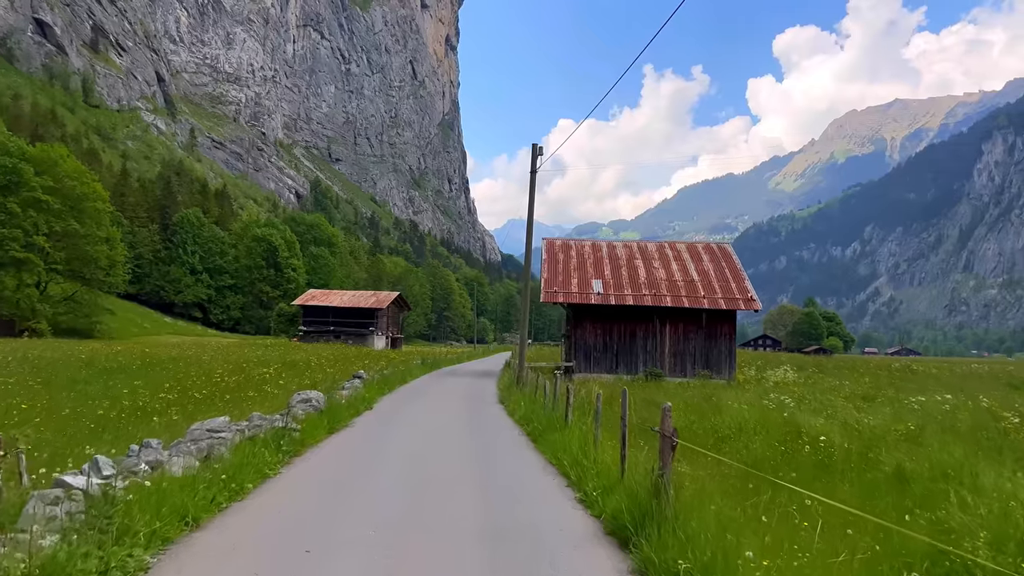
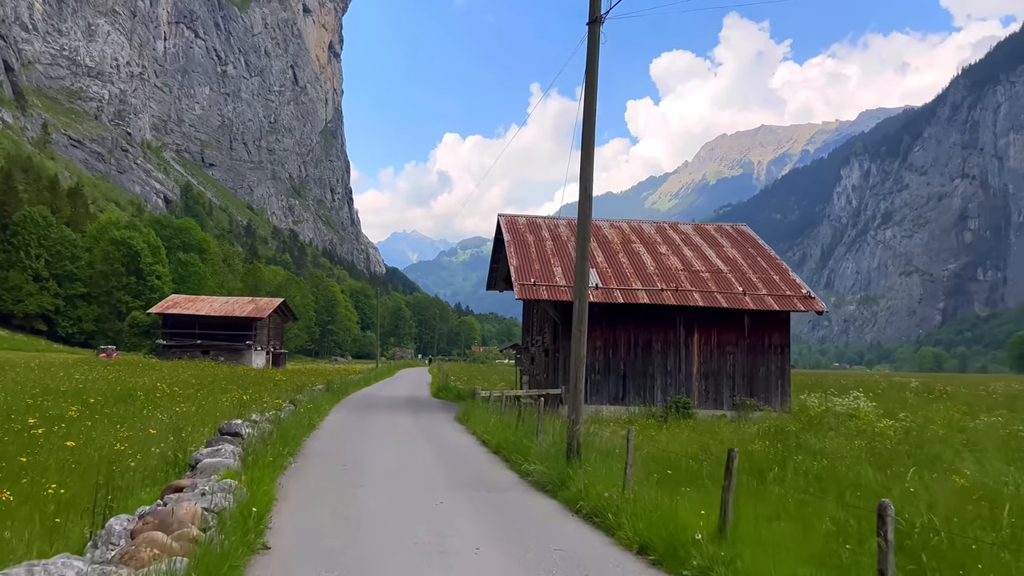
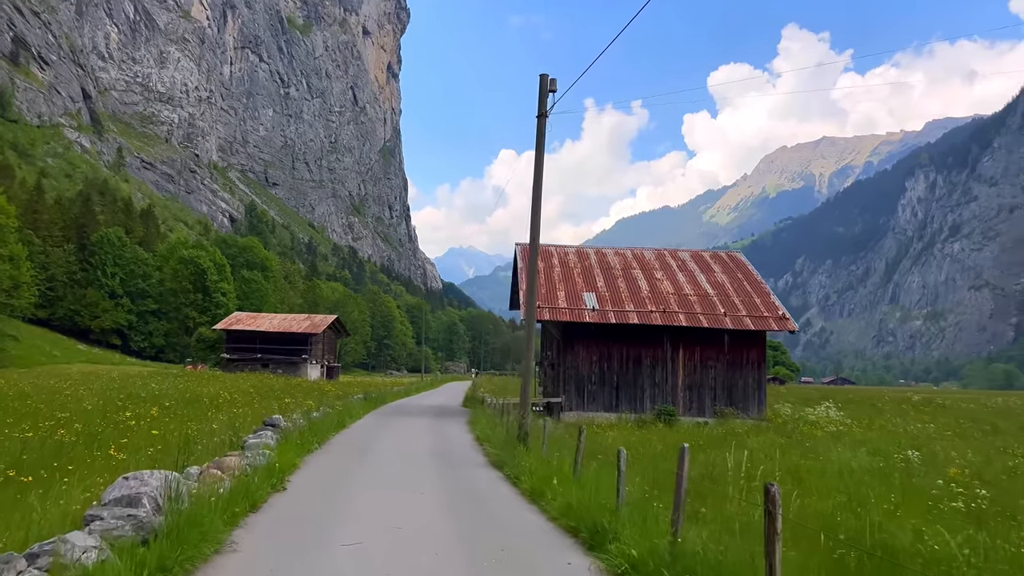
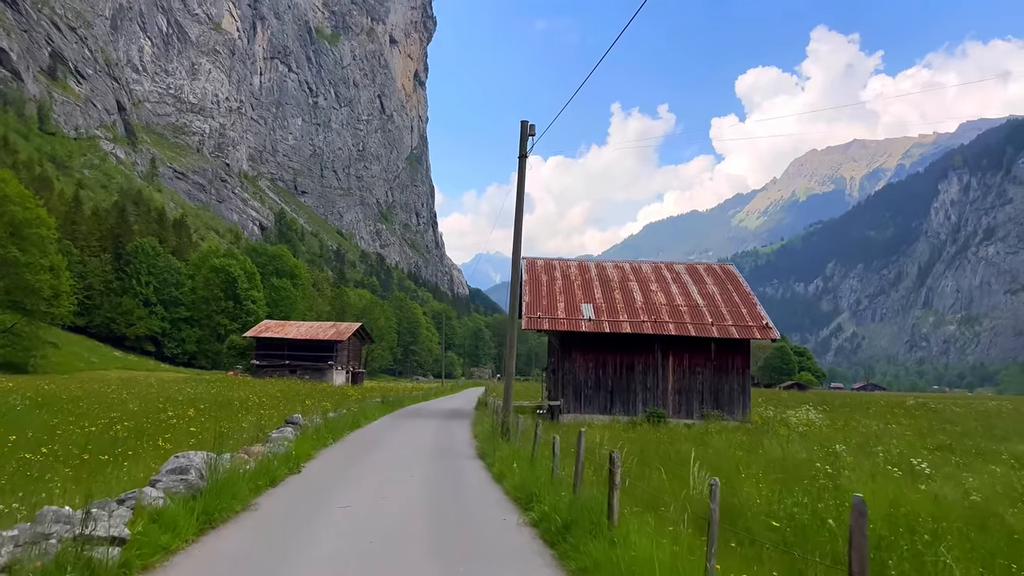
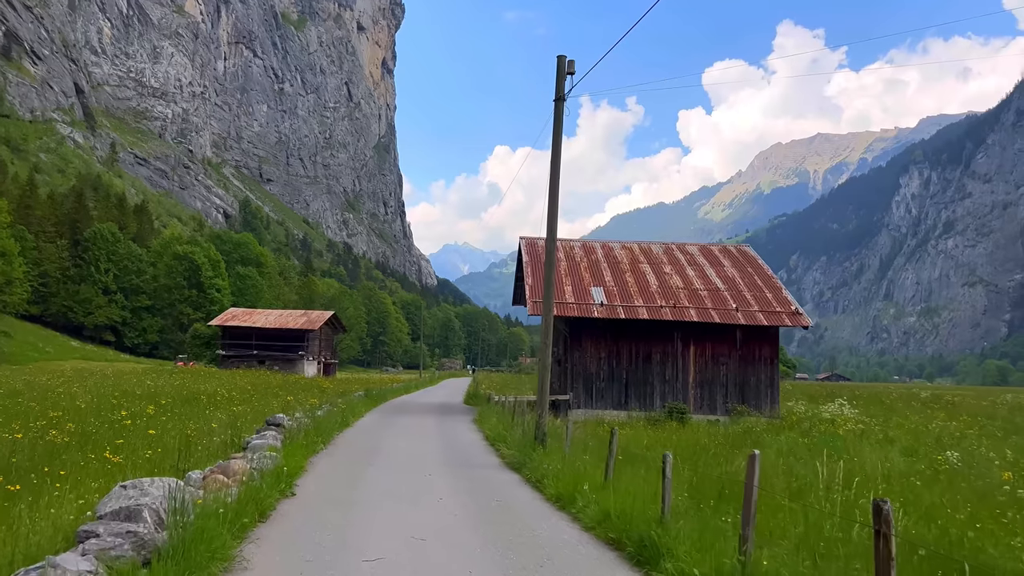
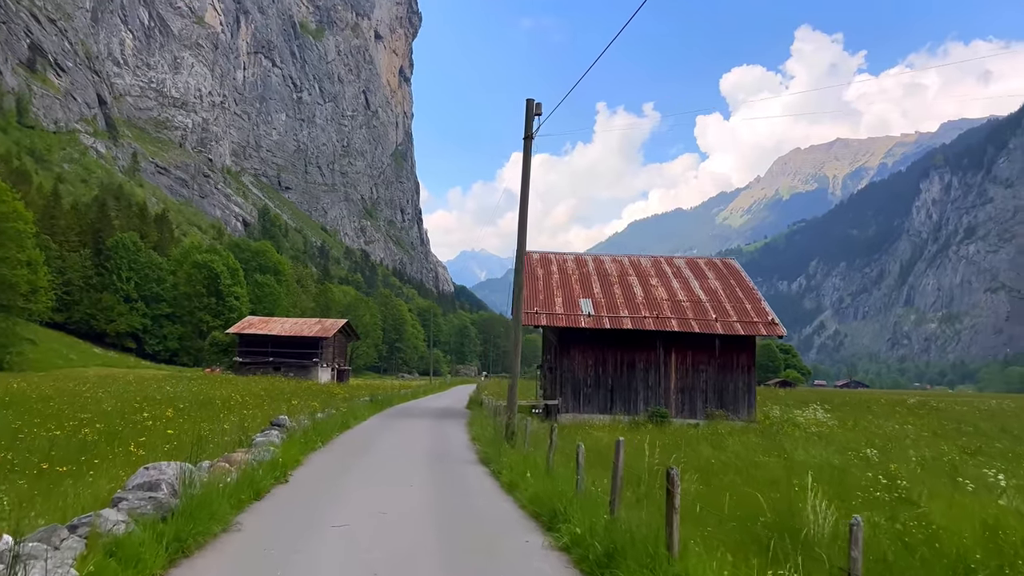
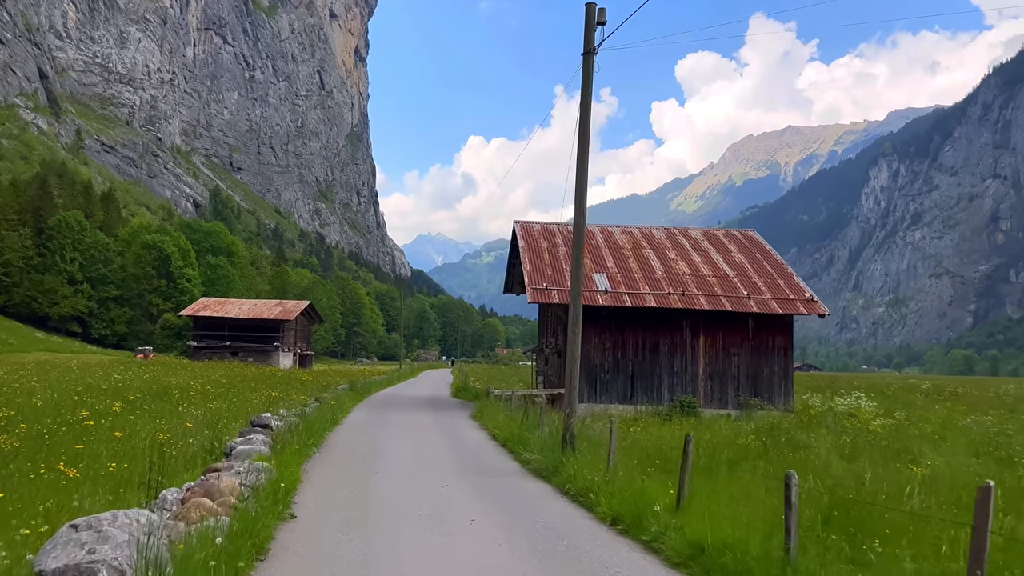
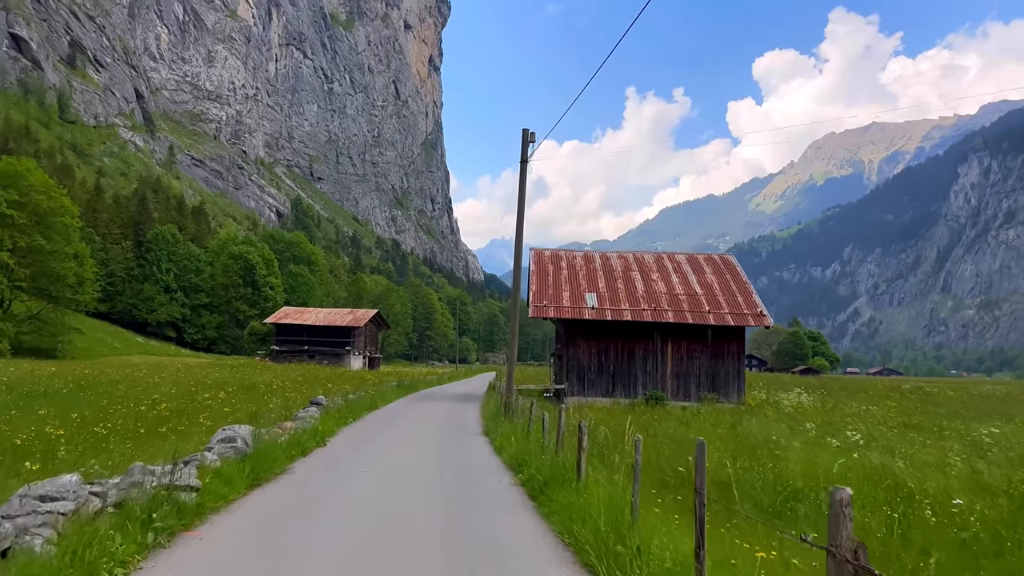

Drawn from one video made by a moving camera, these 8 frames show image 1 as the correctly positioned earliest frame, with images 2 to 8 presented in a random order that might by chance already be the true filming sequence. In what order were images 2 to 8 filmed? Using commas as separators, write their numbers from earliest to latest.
8, 4, 6, 3, 5, 7, 2
